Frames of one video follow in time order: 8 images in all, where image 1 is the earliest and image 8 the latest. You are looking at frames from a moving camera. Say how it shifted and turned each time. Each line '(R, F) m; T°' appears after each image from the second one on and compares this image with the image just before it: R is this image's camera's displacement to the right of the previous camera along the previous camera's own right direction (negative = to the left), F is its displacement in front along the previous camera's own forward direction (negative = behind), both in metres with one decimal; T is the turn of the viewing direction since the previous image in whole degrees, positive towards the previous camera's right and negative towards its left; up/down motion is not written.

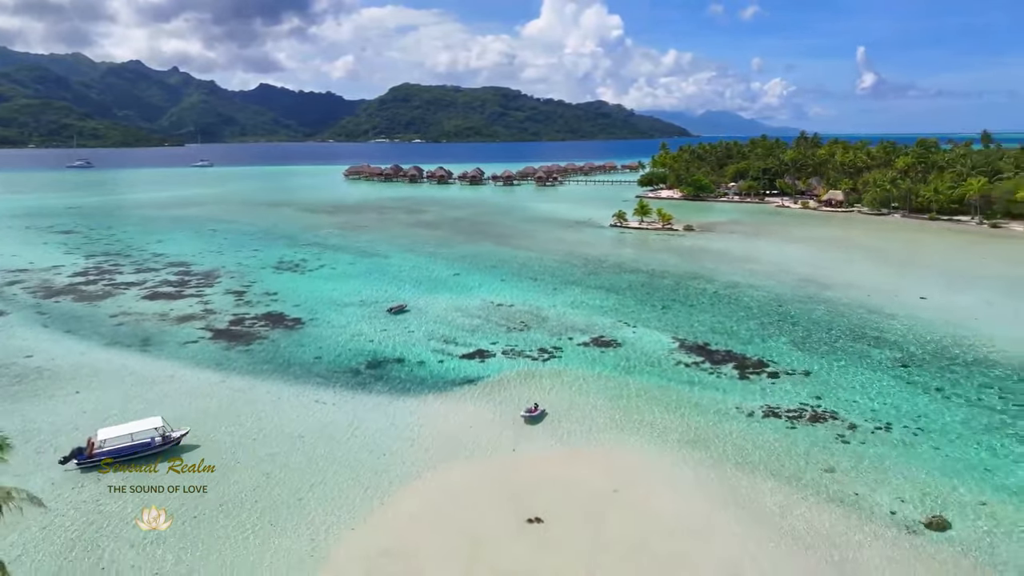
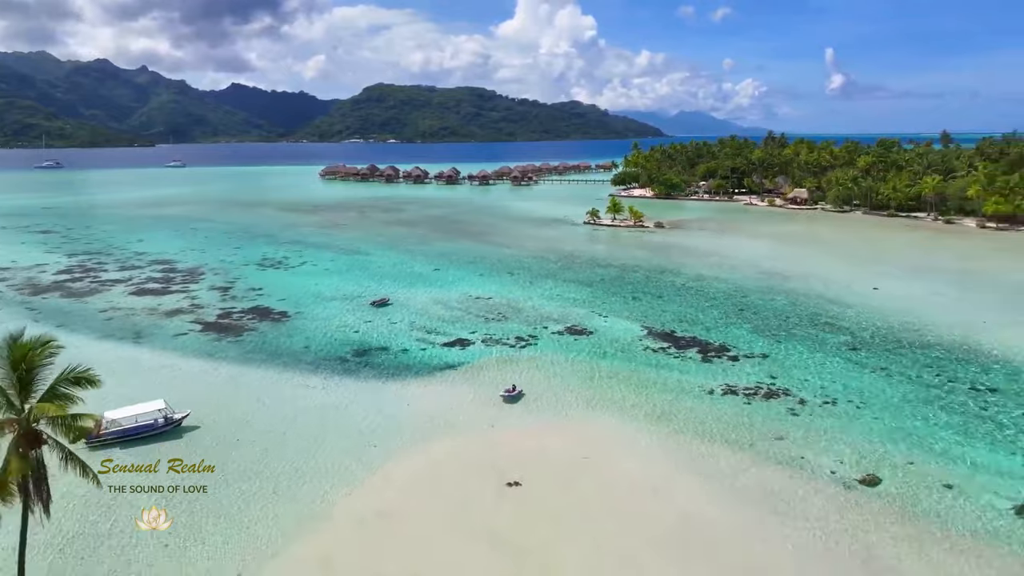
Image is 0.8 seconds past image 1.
(-0.1, -1.4) m; +2°
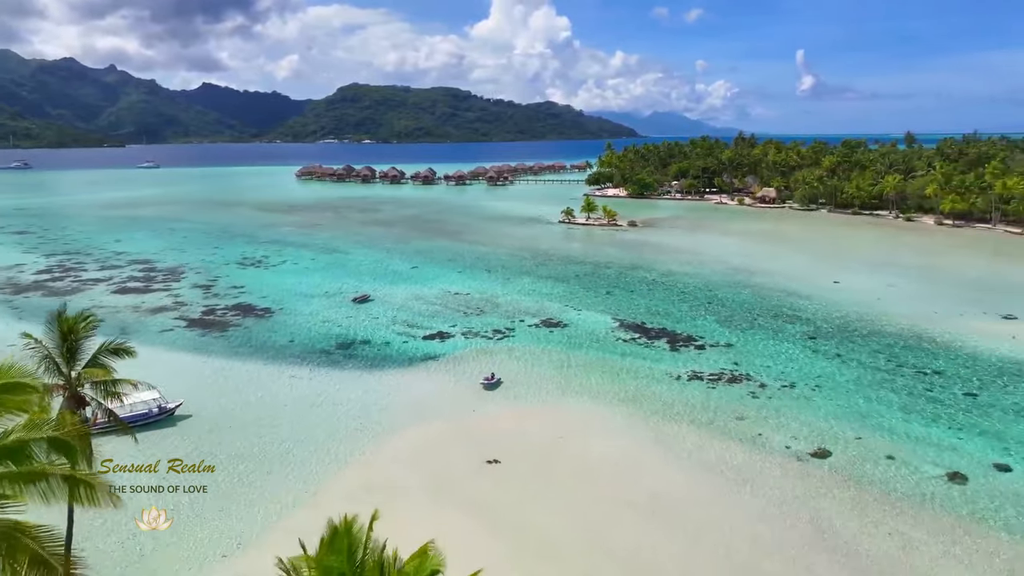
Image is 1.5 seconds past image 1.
(0.0, -1.1) m; +2°
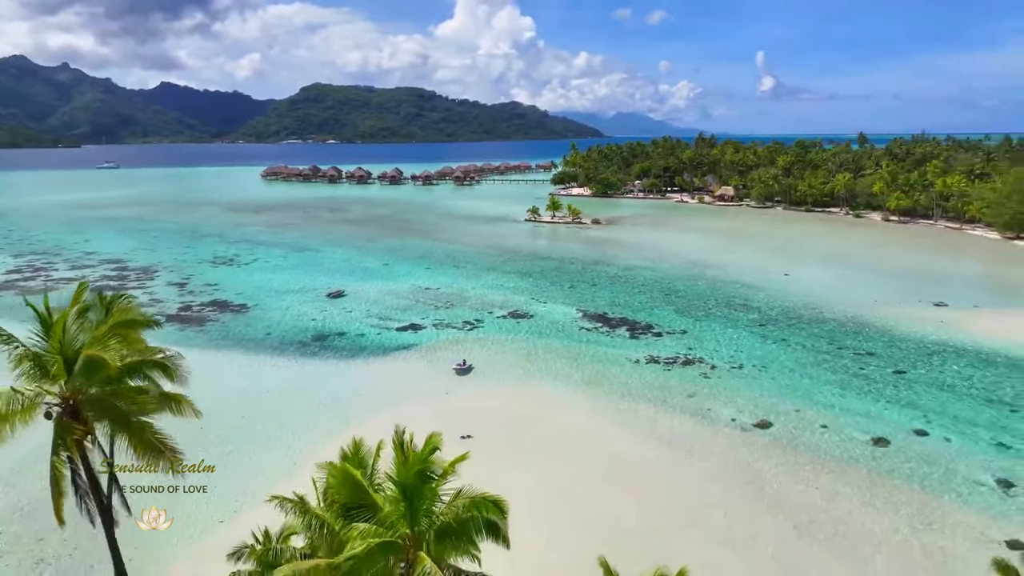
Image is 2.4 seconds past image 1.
(-0.1, -1.4) m; +3°
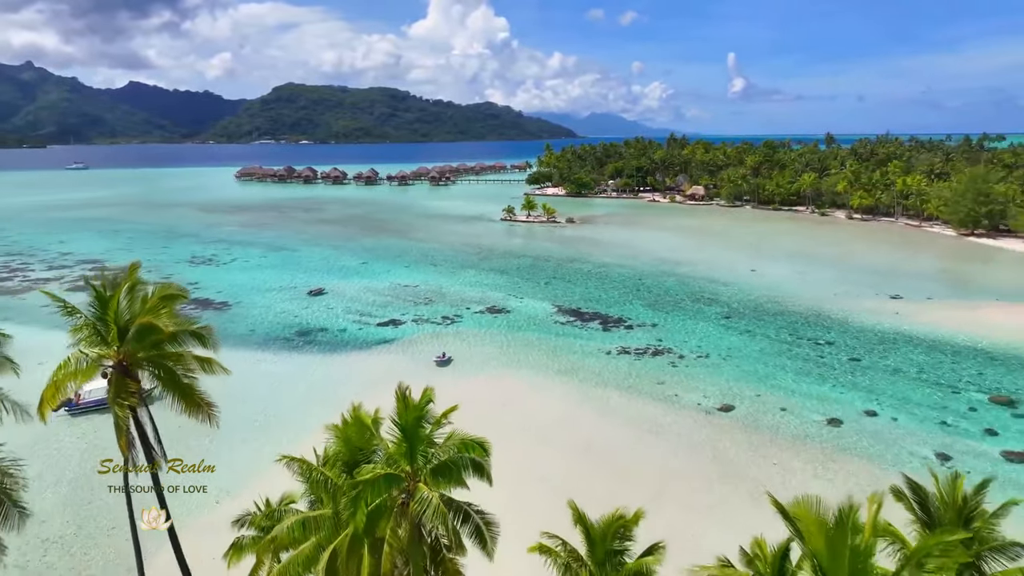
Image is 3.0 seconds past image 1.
(-0.1, -0.9) m; +2°
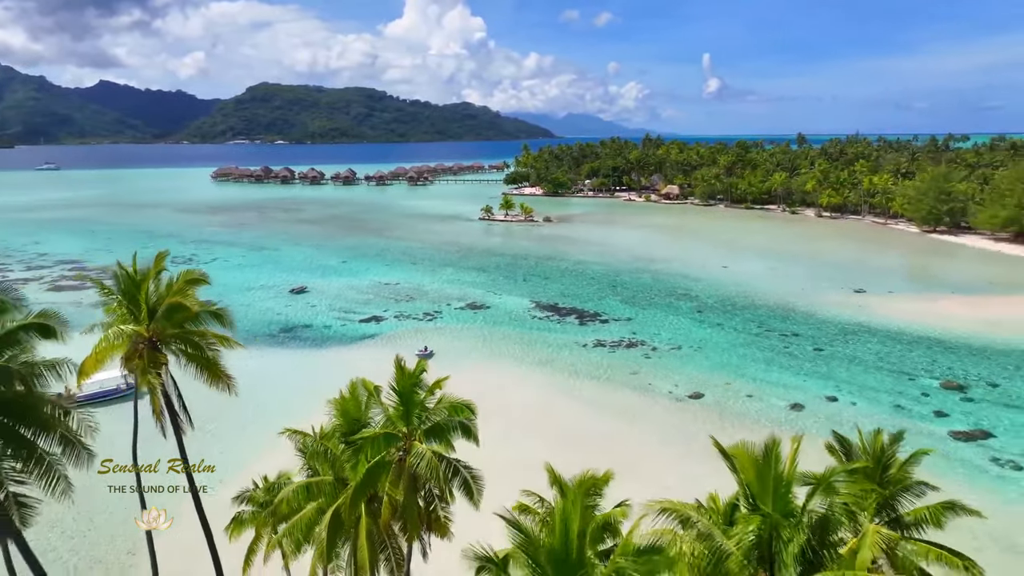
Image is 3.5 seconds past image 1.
(0.0, -0.8) m; +2°
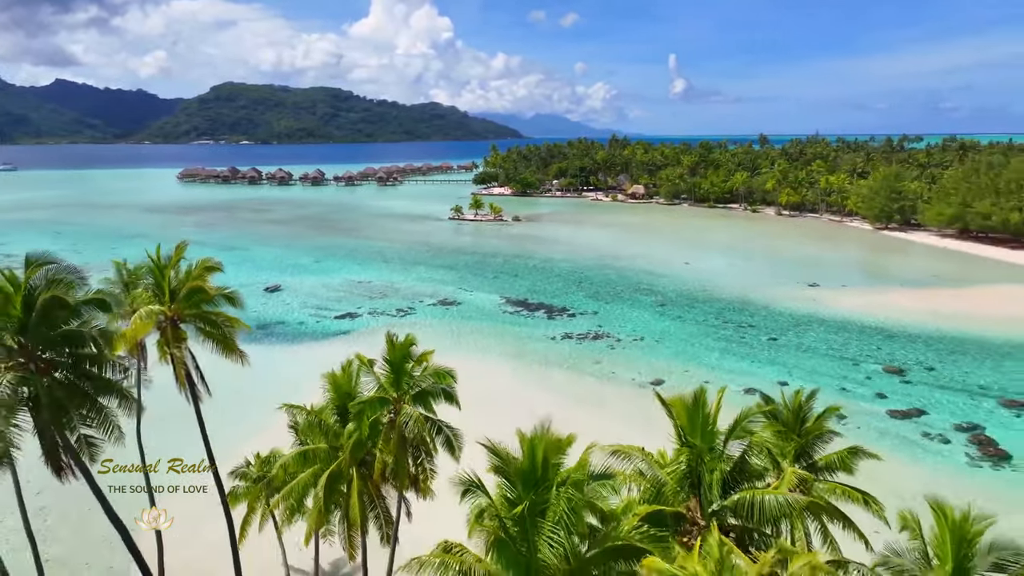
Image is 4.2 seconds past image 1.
(-0.1, -1.0) m; +2°
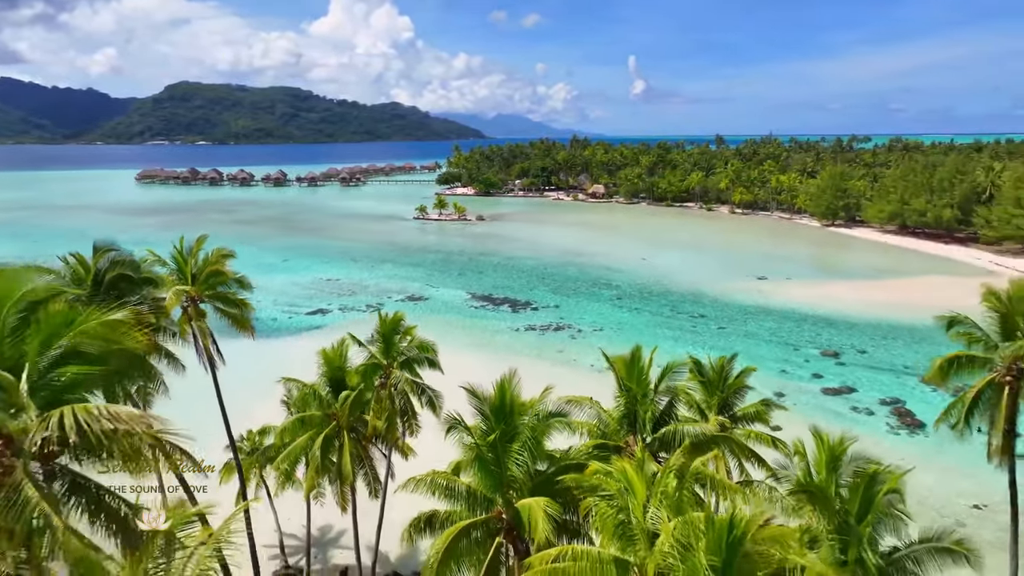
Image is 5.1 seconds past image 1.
(-0.1, -1.4) m; +3°
